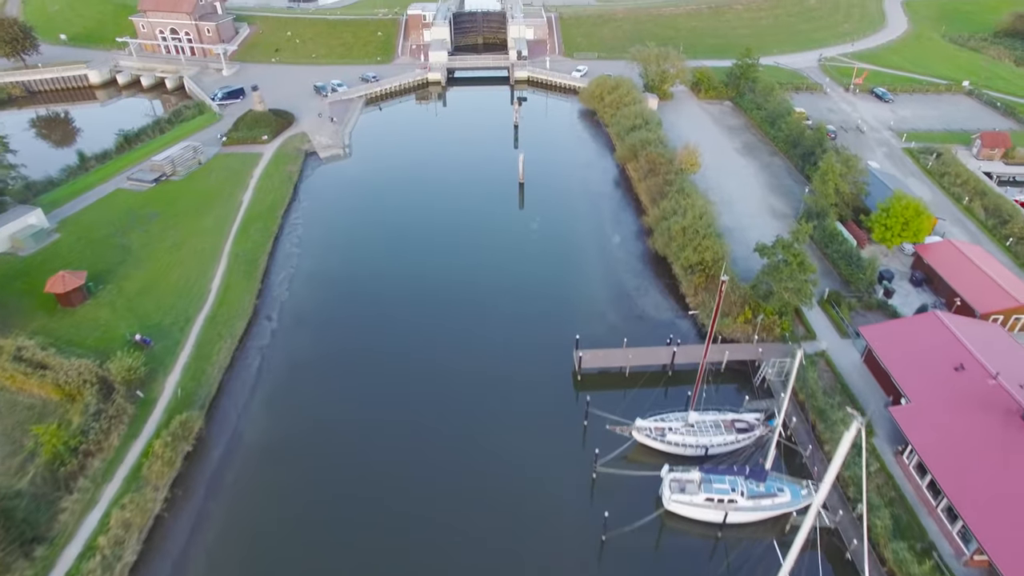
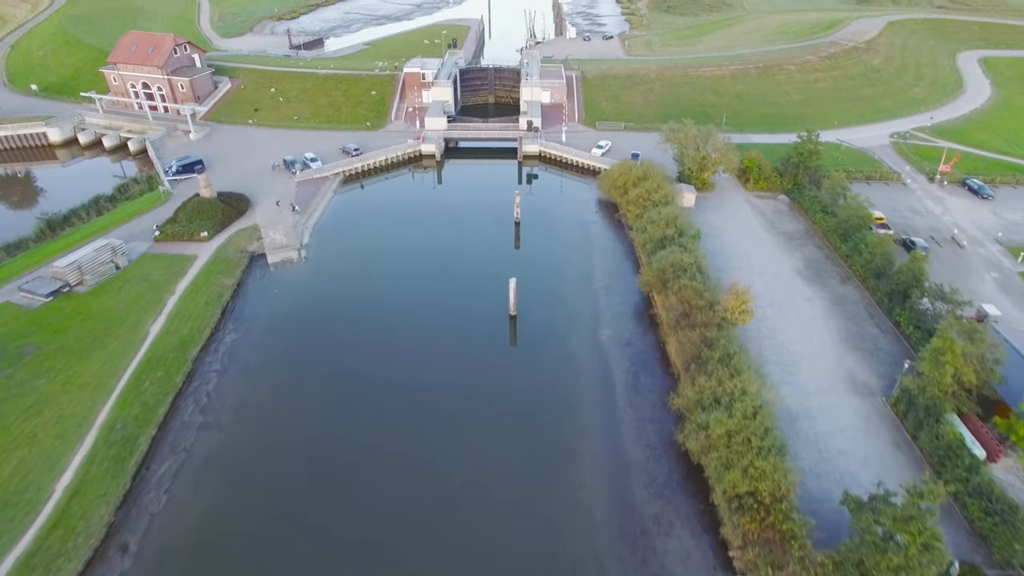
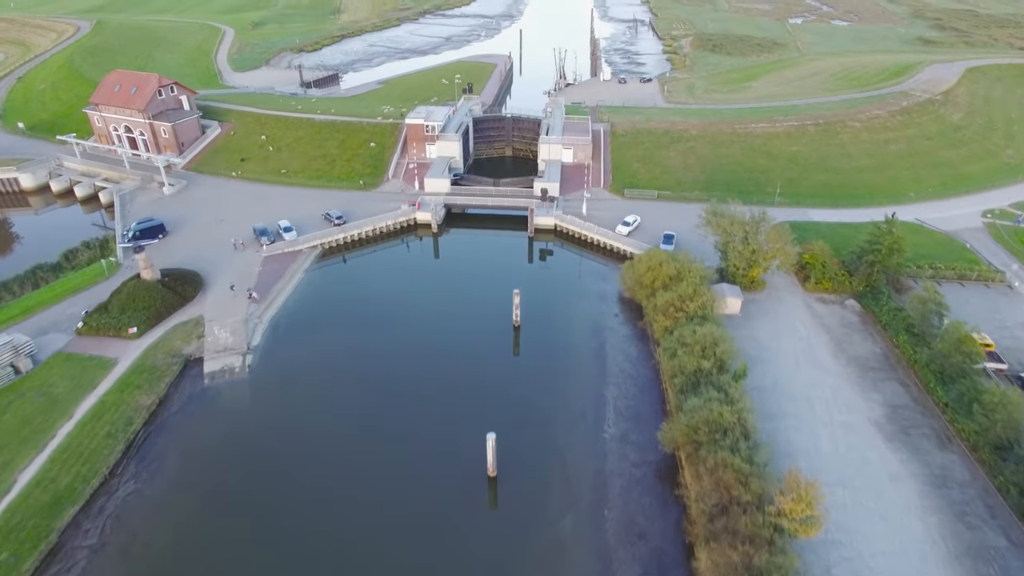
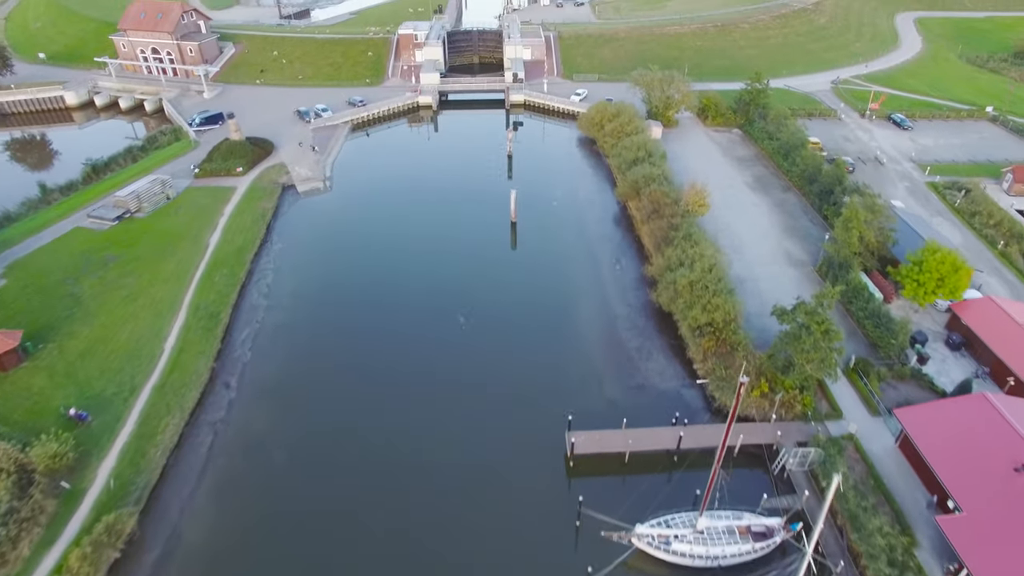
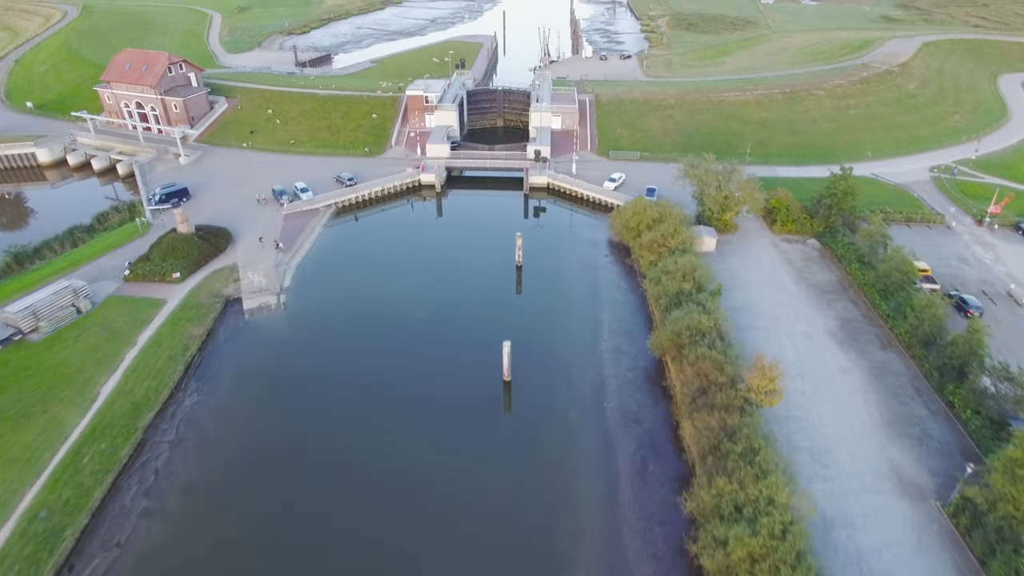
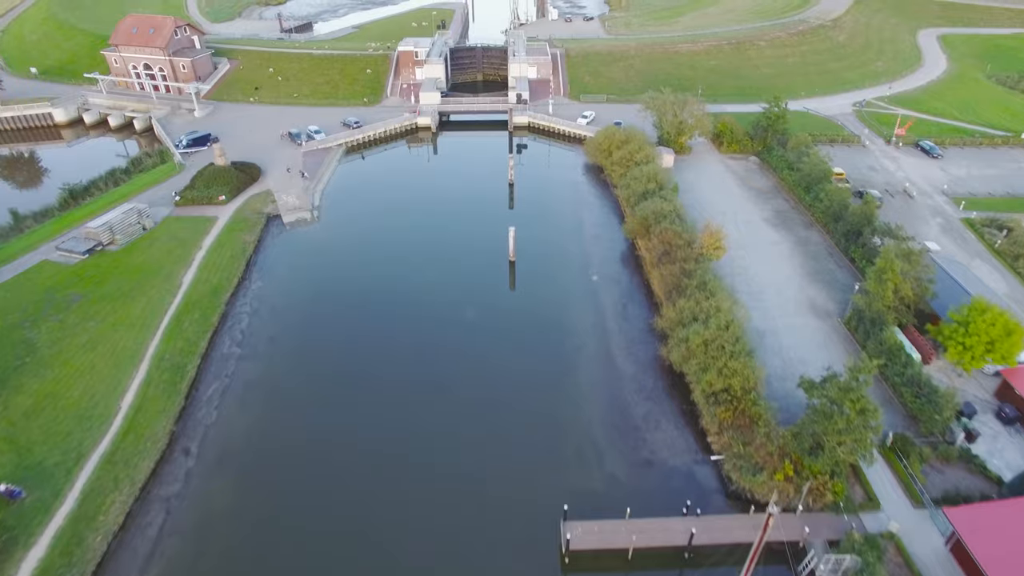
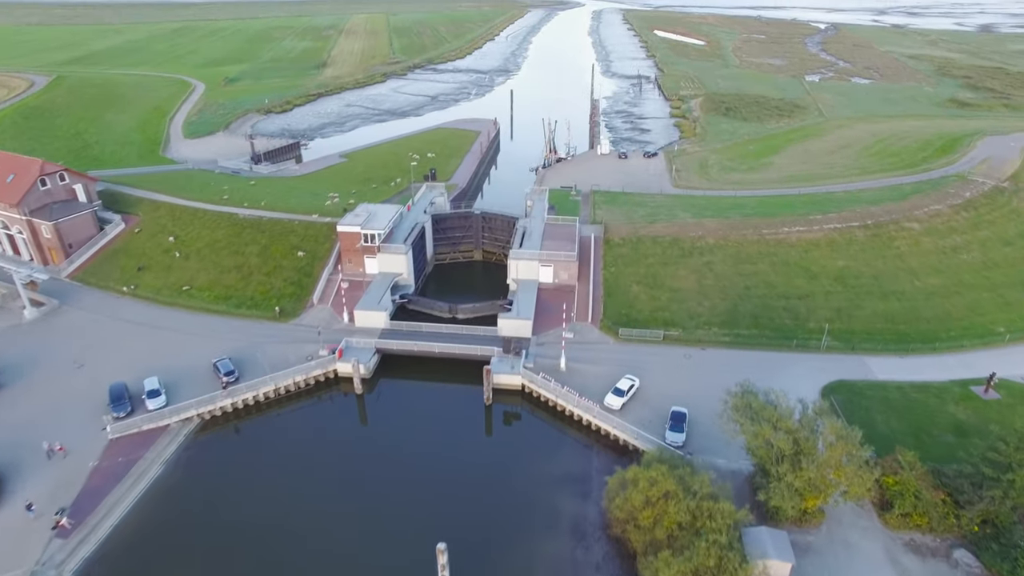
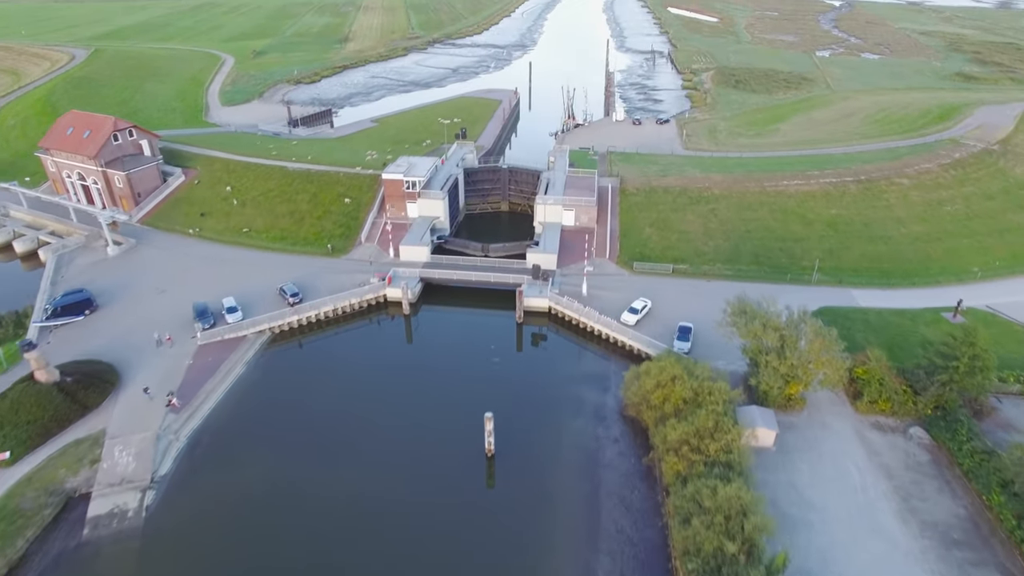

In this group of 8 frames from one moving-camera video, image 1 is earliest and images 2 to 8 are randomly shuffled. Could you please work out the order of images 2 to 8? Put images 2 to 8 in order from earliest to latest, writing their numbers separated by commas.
4, 6, 2, 5, 3, 8, 7
